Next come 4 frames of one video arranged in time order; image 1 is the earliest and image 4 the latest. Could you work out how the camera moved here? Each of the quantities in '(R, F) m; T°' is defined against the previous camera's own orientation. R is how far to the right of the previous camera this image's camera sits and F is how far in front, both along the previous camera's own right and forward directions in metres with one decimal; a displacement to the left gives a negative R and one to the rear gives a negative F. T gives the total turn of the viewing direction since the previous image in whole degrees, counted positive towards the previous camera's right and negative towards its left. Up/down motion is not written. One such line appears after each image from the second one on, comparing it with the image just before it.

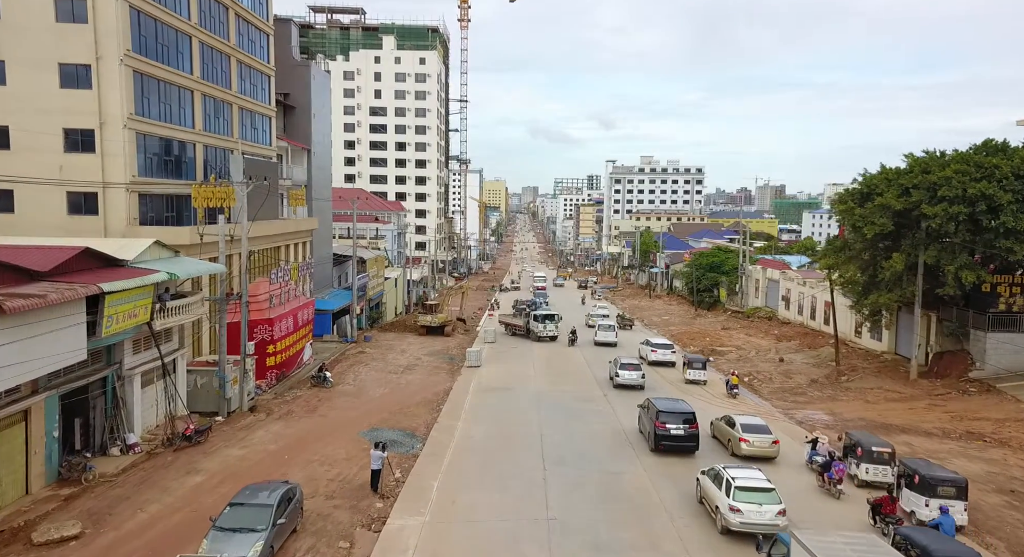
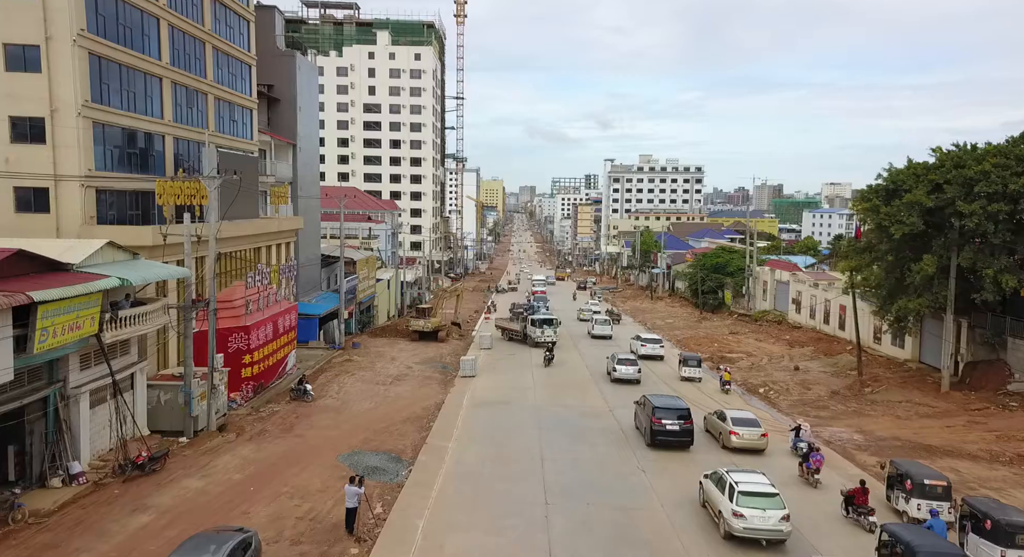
(0.0, +2.3) m; 0°
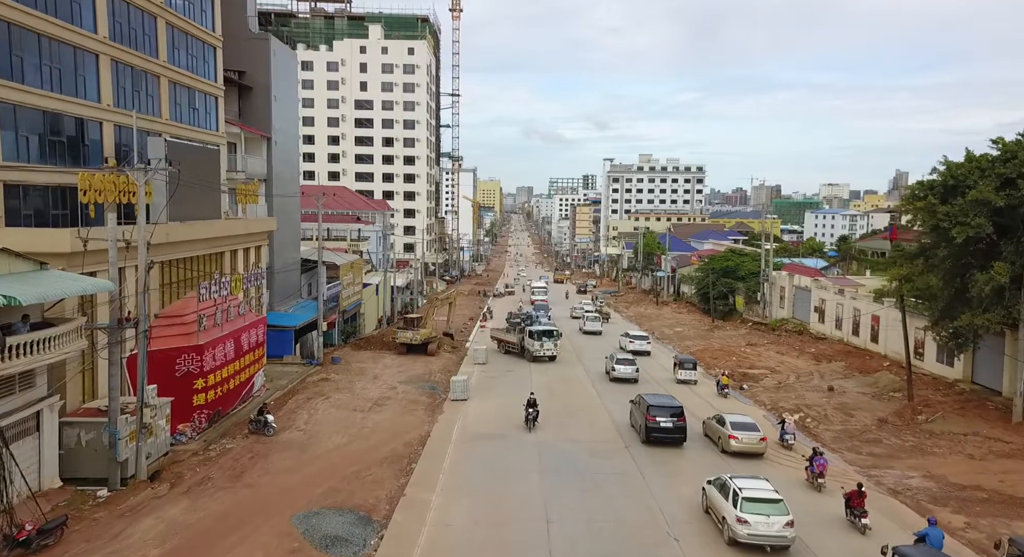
(0.0, +3.9) m; 0°
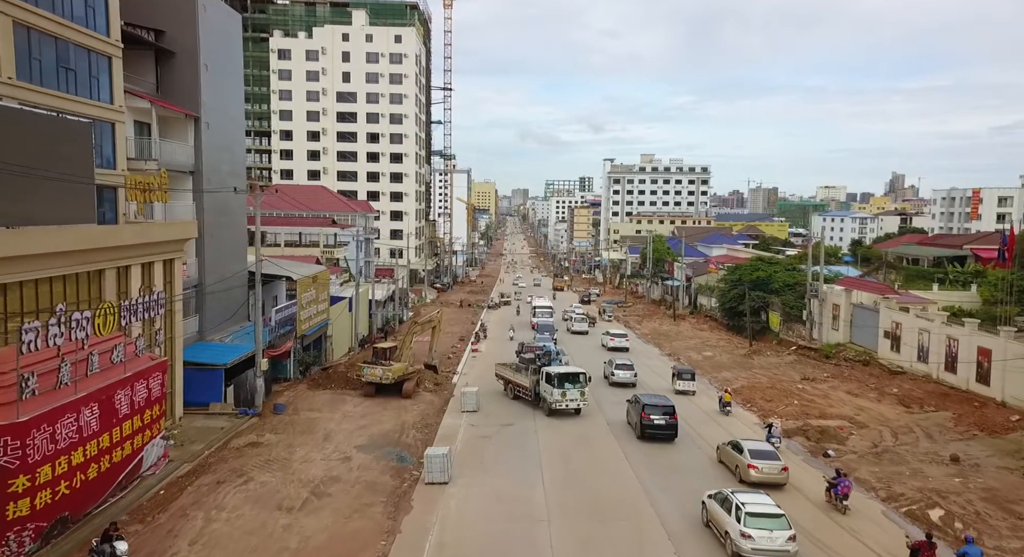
(-0.2, +8.5) m; 0°
